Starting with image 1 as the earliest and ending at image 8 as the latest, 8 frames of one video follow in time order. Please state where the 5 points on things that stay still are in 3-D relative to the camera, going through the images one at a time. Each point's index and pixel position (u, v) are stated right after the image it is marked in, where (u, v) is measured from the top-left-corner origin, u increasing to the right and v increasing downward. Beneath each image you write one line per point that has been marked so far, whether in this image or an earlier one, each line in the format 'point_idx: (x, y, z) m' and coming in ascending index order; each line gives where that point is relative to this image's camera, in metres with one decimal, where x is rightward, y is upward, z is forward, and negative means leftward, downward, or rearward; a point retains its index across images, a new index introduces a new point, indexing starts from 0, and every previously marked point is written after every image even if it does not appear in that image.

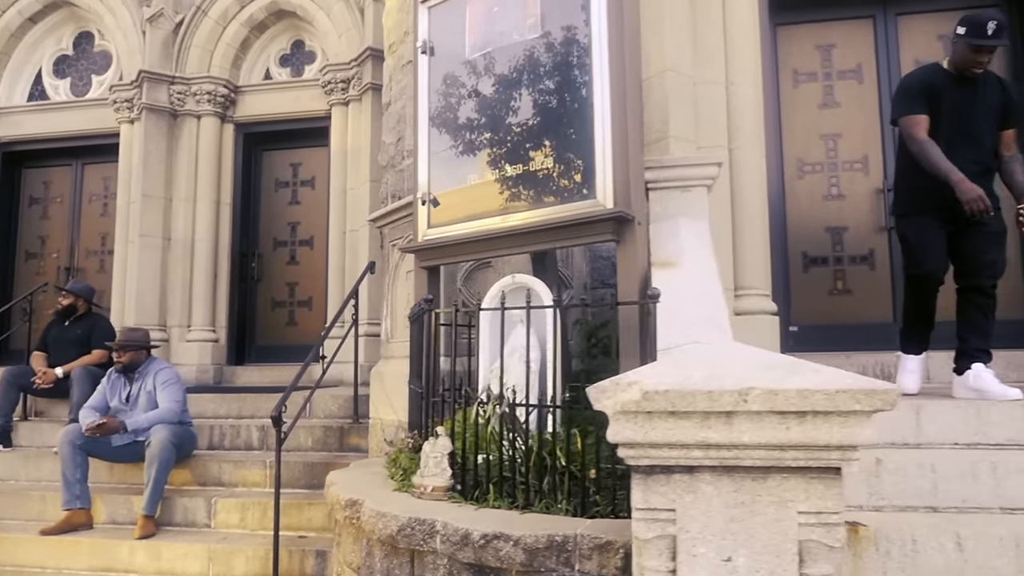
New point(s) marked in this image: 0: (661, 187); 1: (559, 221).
0: (+0.8, +0.5, +4.2) m
1: (+0.2, +0.3, +3.9) m
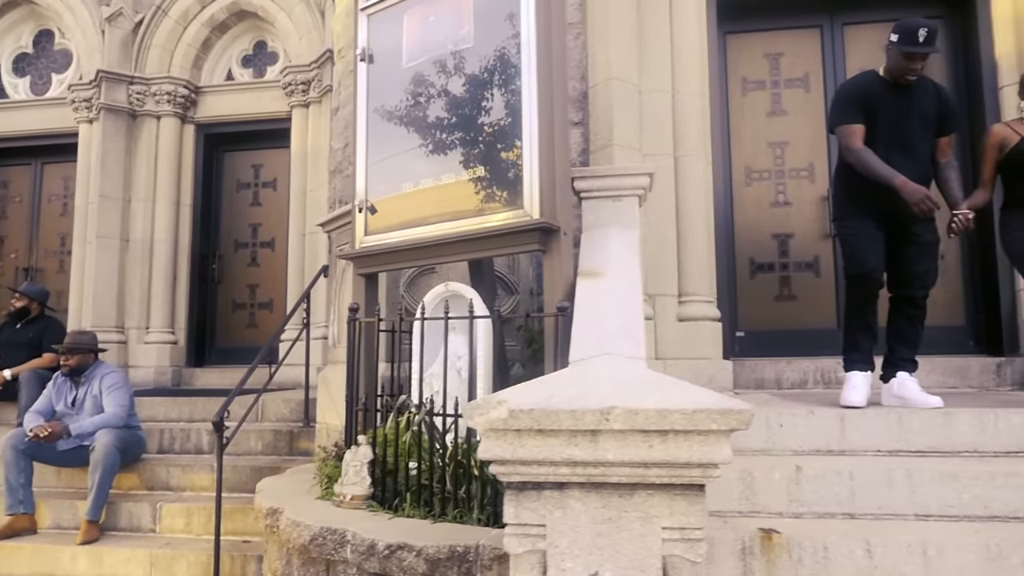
0: (+0.4, +0.5, +4.2) m
1: (-0.2, +0.3, +3.9) m
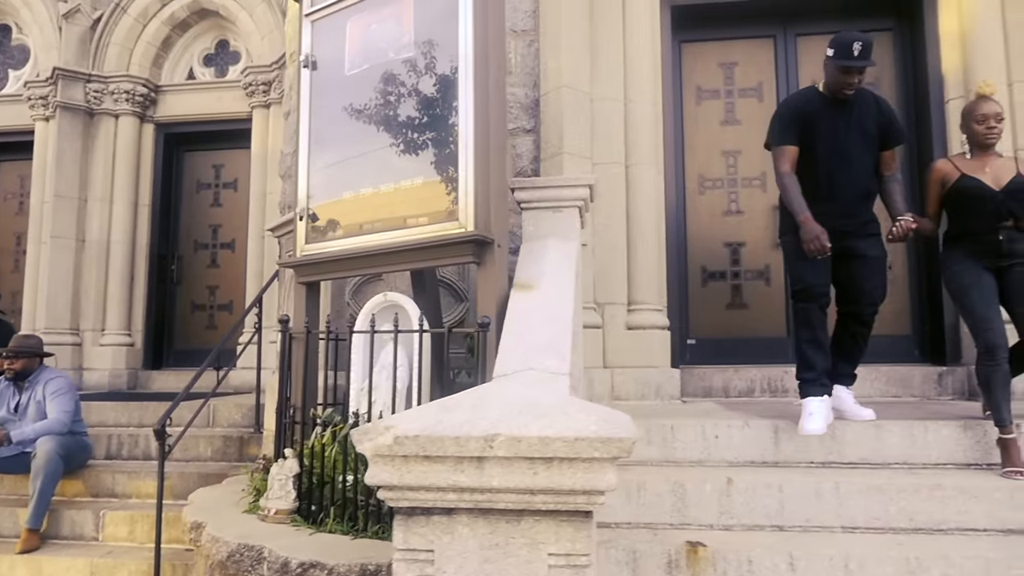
0: (+0.1, +0.4, +4.2) m
1: (-0.5, +0.2, +3.9) m
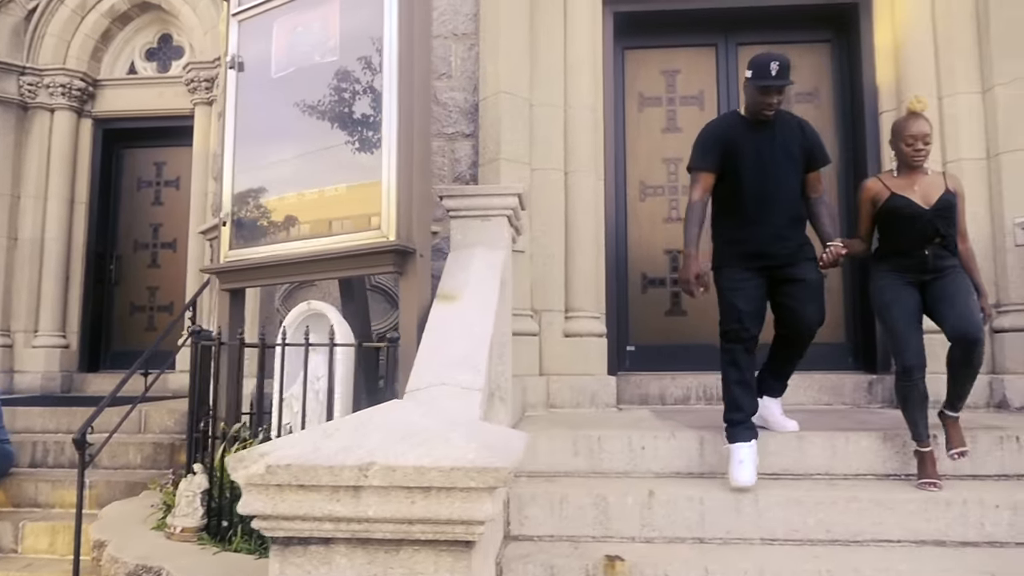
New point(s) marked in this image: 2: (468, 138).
0: (-0.3, +0.4, +4.1) m
1: (-0.8, +0.2, +3.8) m
2: (-0.3, +1.1, +5.7) m
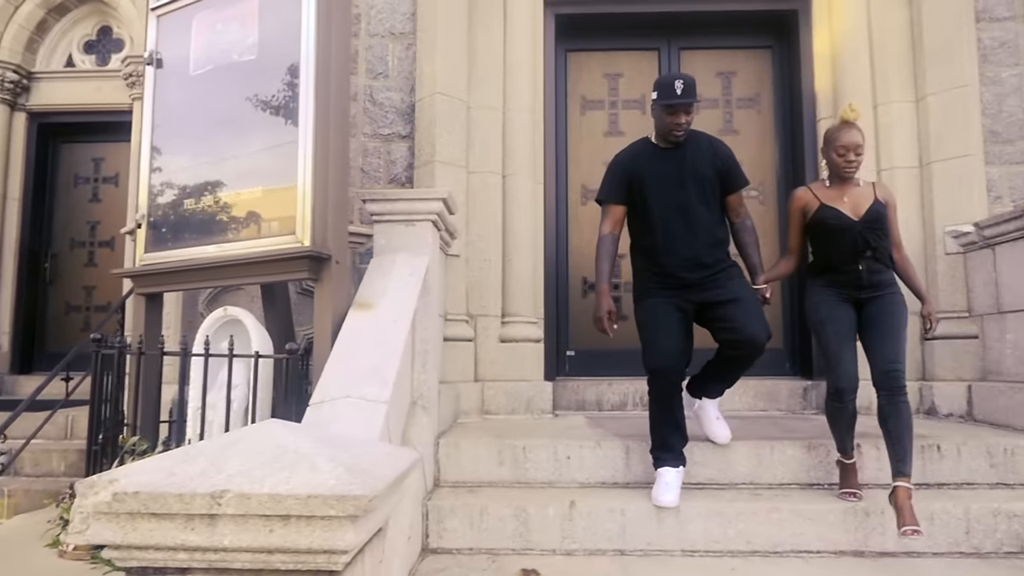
0: (-0.7, +0.4, +4.1) m
1: (-1.2, +0.1, +3.7) m
2: (-0.8, +1.1, +5.6) m
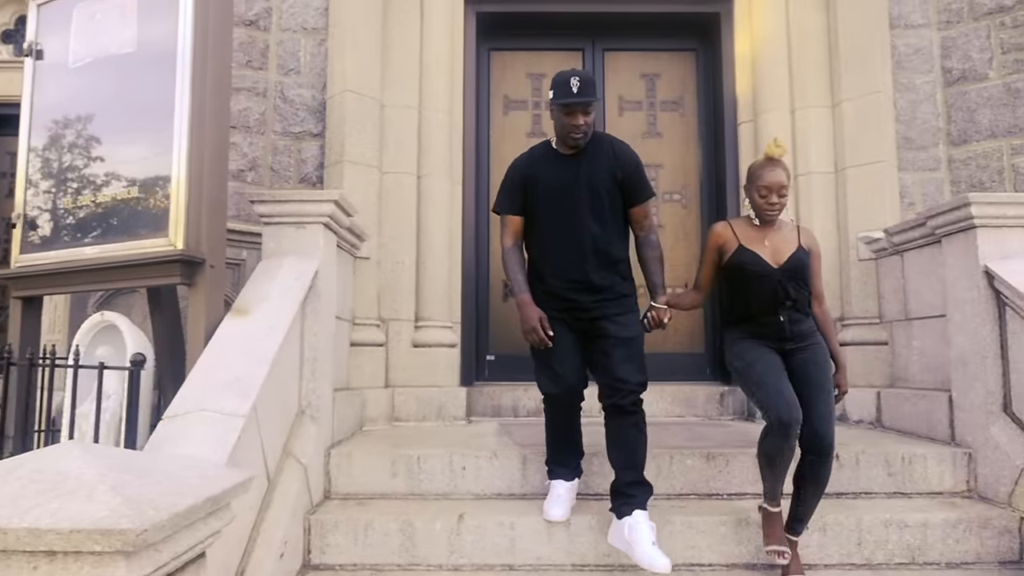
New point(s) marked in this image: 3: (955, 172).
0: (-1.2, +0.3, +3.9) m
1: (-1.7, +0.1, +3.5) m
2: (-1.4, +1.0, +5.4) m
3: (+3.1, +0.8, +5.4) m
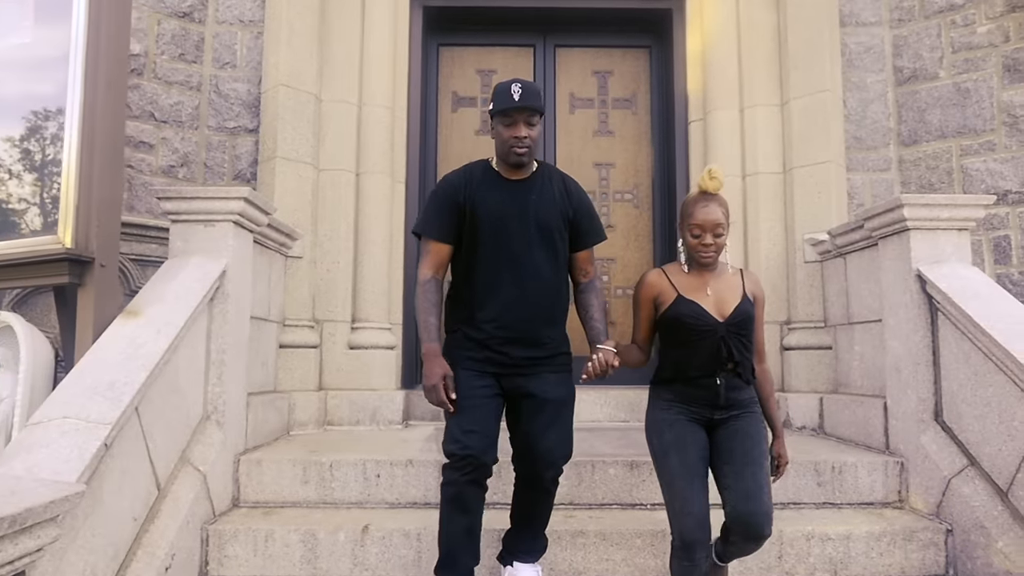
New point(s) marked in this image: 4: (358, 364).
0: (-1.6, +0.3, +3.8) m
1: (-2.1, +0.1, +3.4) m
2: (-1.8, +1.0, +5.3) m
3: (+2.7, +0.8, +5.2) m
4: (-1.0, -0.5, +5.1) m
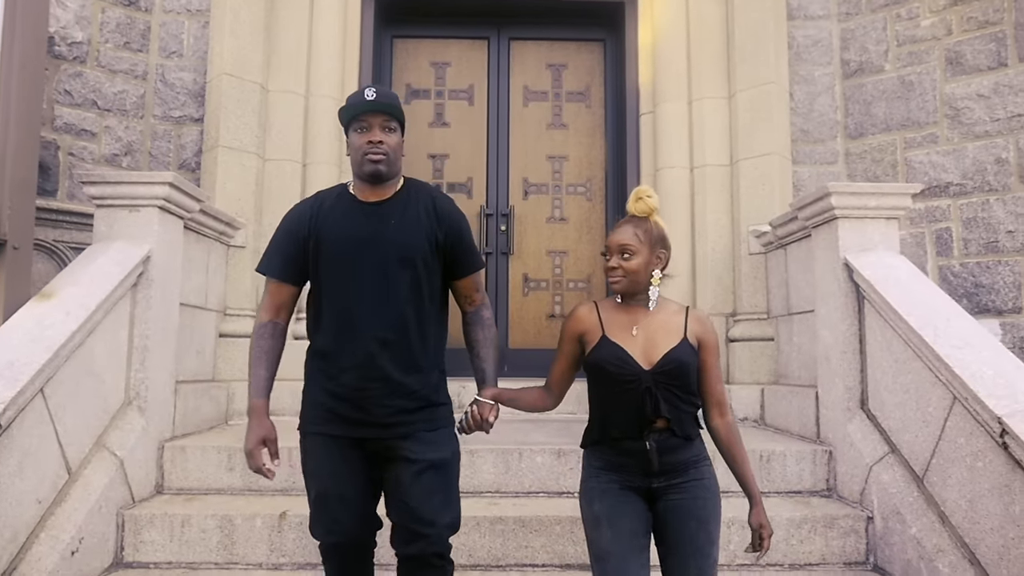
0: (-1.9, +0.4, +3.7) m
1: (-2.5, +0.2, +3.3) m
2: (-2.1, +1.1, +5.3) m
3: (+2.3, +0.8, +5.3) m
4: (-1.4, -0.4, +5.1) m
